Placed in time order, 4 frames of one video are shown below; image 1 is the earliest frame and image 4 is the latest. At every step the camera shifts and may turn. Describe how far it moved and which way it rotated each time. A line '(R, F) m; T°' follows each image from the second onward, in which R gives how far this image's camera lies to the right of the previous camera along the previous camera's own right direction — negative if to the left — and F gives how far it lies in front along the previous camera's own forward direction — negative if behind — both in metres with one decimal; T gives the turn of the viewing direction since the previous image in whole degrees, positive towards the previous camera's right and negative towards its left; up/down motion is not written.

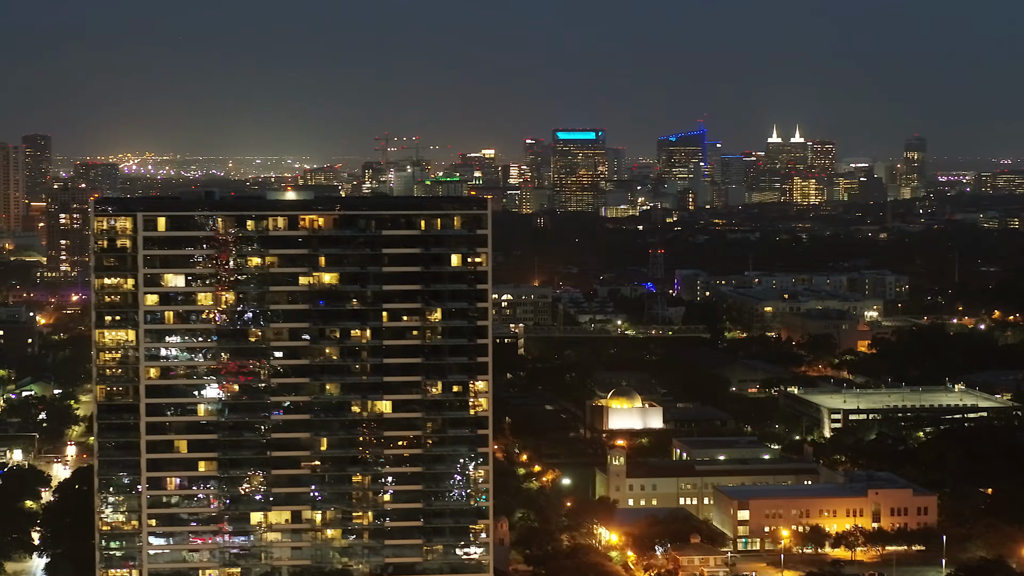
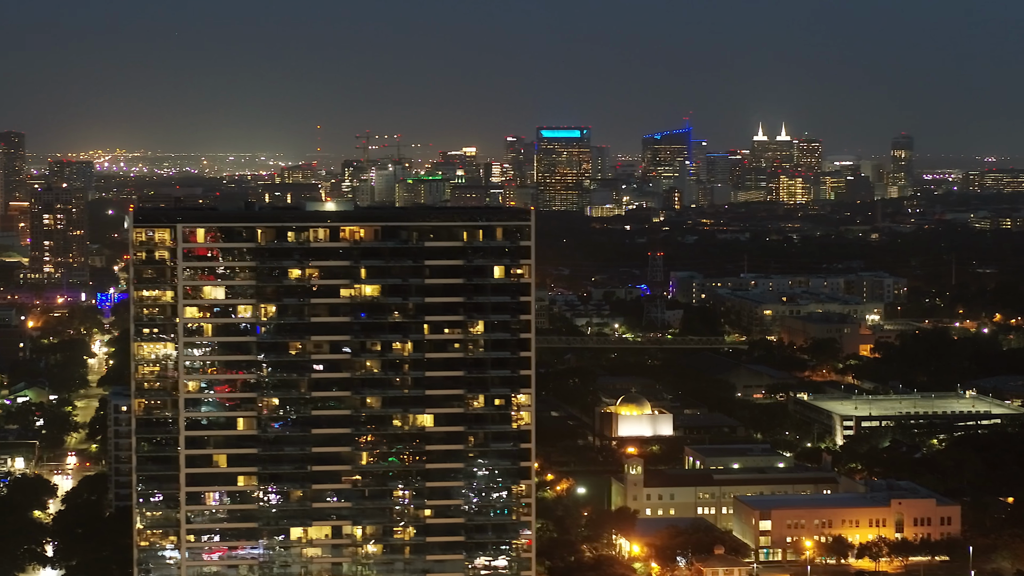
(-1.1, +0.5) m; +1°
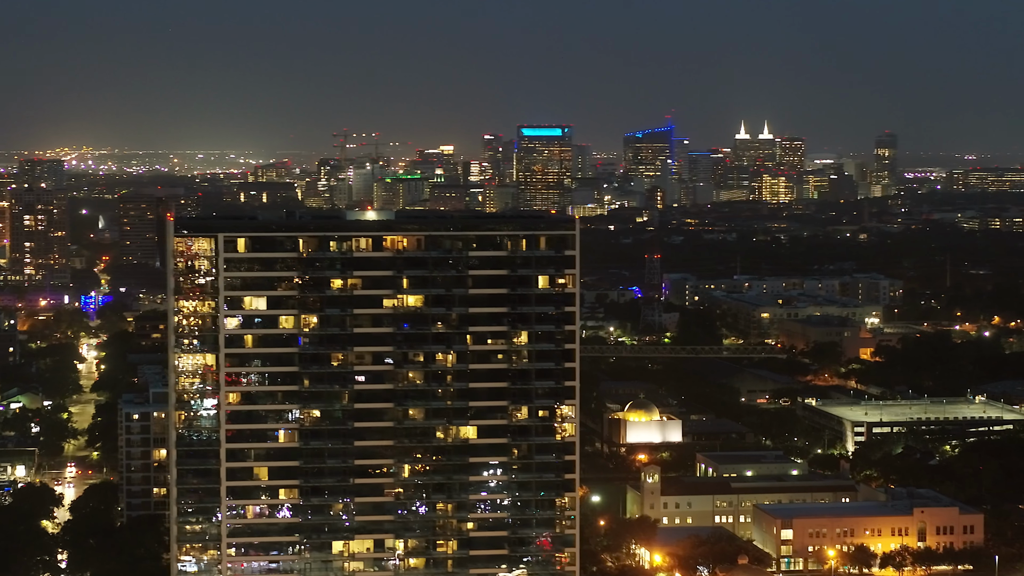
(-1.2, +0.5) m; +1°
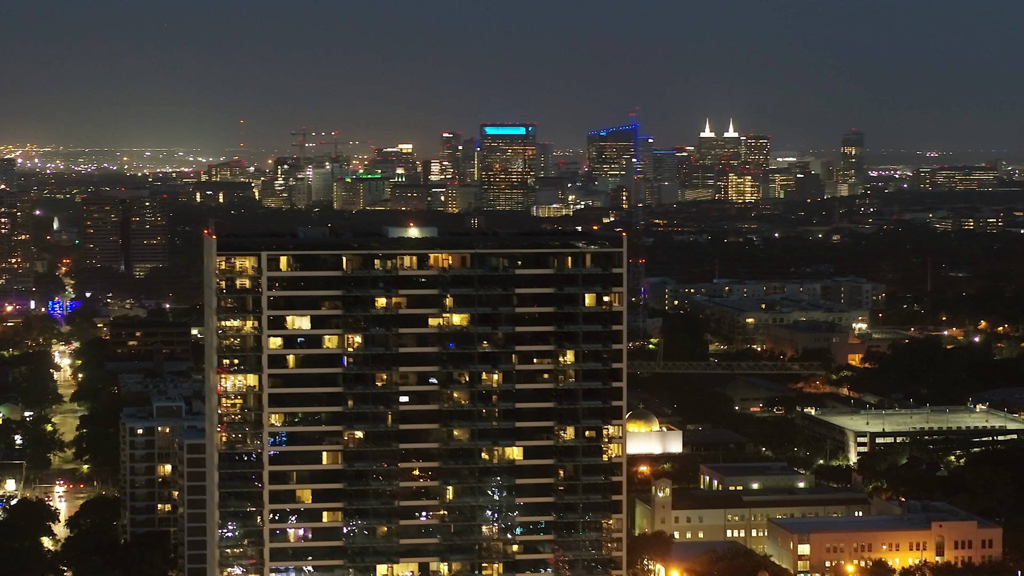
(-1.5, +0.6) m; +2°
